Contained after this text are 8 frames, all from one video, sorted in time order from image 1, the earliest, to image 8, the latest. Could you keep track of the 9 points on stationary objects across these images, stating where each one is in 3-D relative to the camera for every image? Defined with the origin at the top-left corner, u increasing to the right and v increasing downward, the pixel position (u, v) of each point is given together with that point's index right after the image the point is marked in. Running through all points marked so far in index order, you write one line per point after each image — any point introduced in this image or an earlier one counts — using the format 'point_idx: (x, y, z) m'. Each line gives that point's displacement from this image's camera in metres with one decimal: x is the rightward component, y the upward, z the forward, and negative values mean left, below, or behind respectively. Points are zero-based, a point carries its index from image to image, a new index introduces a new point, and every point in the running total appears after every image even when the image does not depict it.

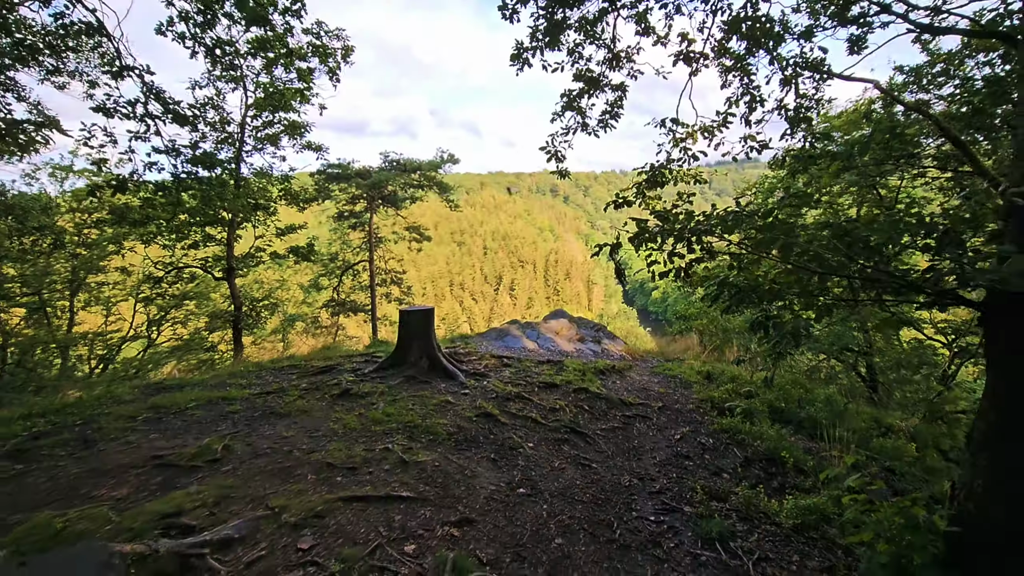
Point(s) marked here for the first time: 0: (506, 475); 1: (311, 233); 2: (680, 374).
0: (0.0, -1.3, +3.6) m
1: (-6.7, +1.8, +16.6) m
2: (+2.5, -1.3, +7.4) m
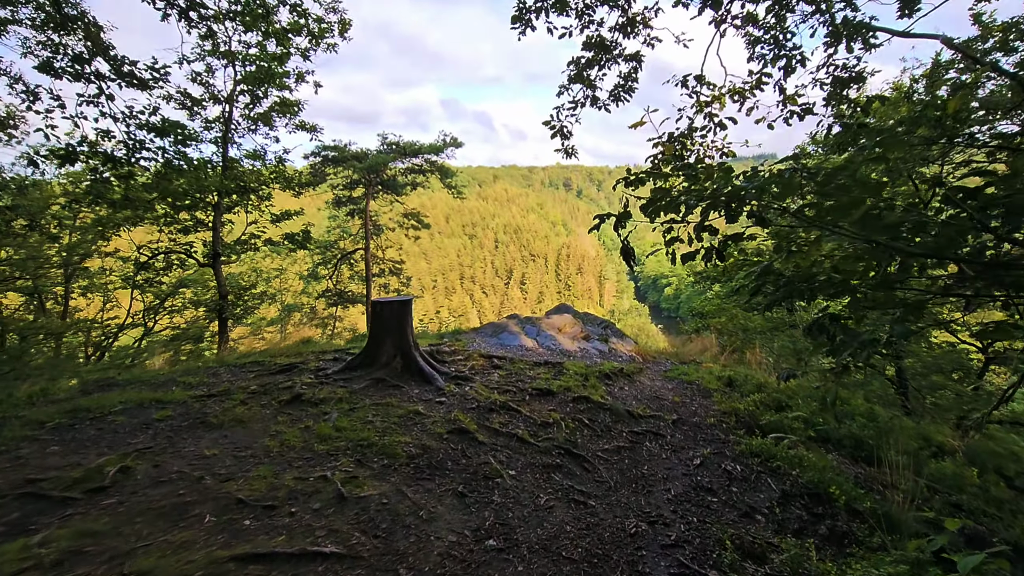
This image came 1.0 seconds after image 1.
0: (-0.2, -1.3, +2.7) m
1: (-6.5, +2.2, +15.9) m
2: (+2.4, -1.2, +6.5) m
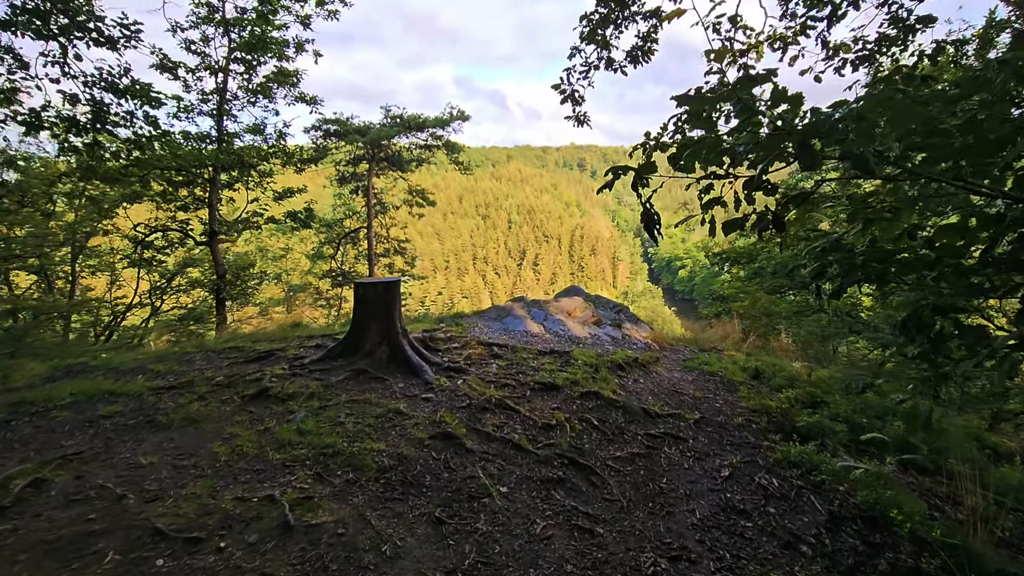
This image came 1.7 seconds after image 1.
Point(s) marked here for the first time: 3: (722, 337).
0: (-0.3, -1.2, +2.2) m
1: (-6.2, +2.8, +15.4) m
2: (+2.4, -1.0, +5.9) m
3: (+3.5, -0.8, +8.3) m
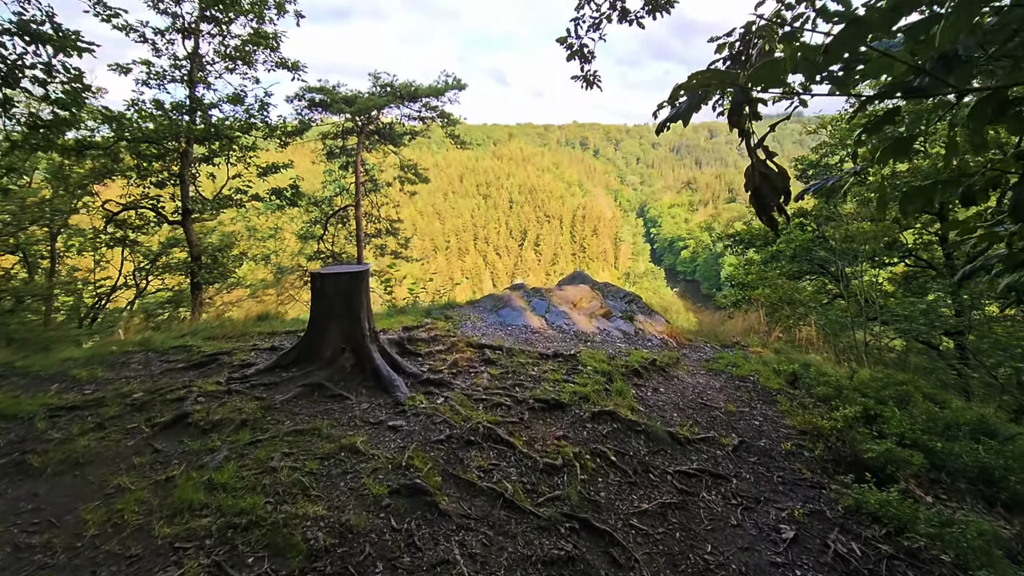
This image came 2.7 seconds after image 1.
0: (-0.3, -1.2, +1.4) m
1: (-6.2, +3.3, +14.4) m
2: (+2.4, -0.9, +5.1) m
3: (+3.4, -0.7, +7.4) m
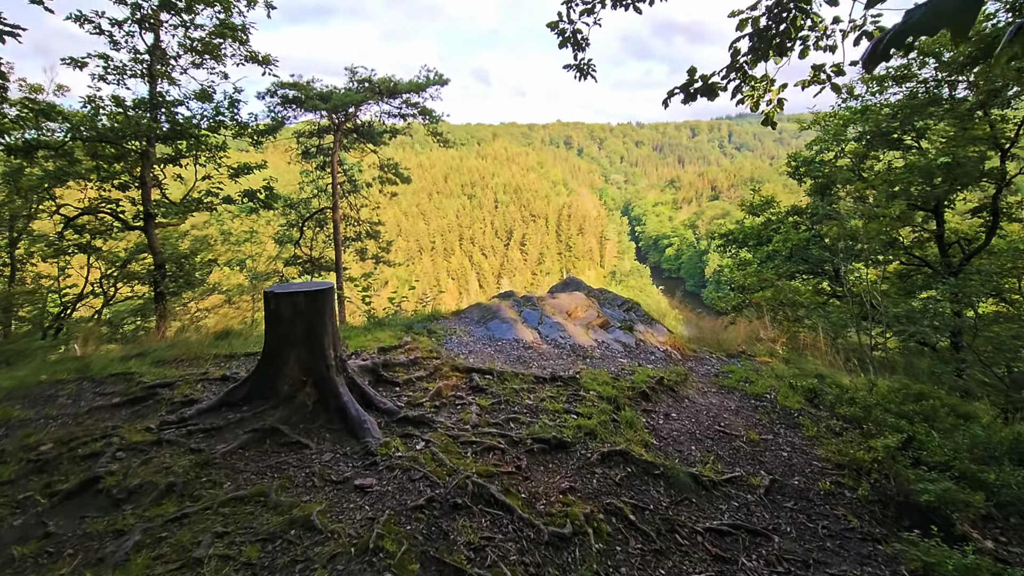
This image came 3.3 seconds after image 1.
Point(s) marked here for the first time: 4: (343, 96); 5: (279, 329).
0: (-0.3, -1.3, +0.8) m
1: (-6.6, +3.1, +13.7) m
2: (+2.3, -0.9, +4.6) m
3: (+3.3, -0.7, +7.0) m
4: (-3.8, +4.4, +11.4) m
5: (-1.4, -0.2, +2.9) m
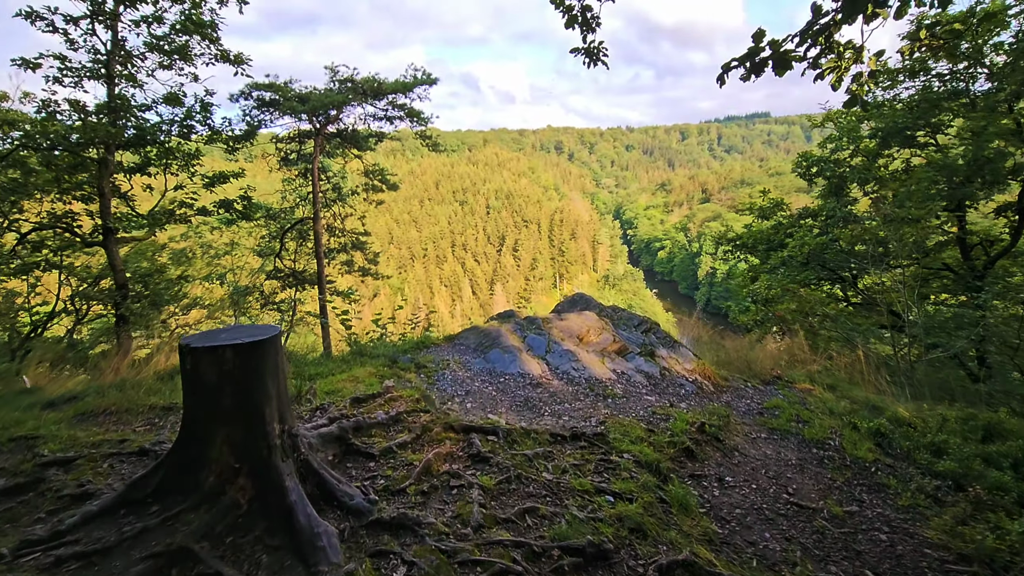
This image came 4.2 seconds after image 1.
0: (-0.2, -1.5, 0.0) m
1: (-6.7, +2.7, +12.8) m
2: (+2.4, -1.1, +3.8) m
3: (+3.3, -0.9, +6.2) m
4: (-4.0, +4.0, +10.6) m
5: (-1.3, -0.4, +2.1) m
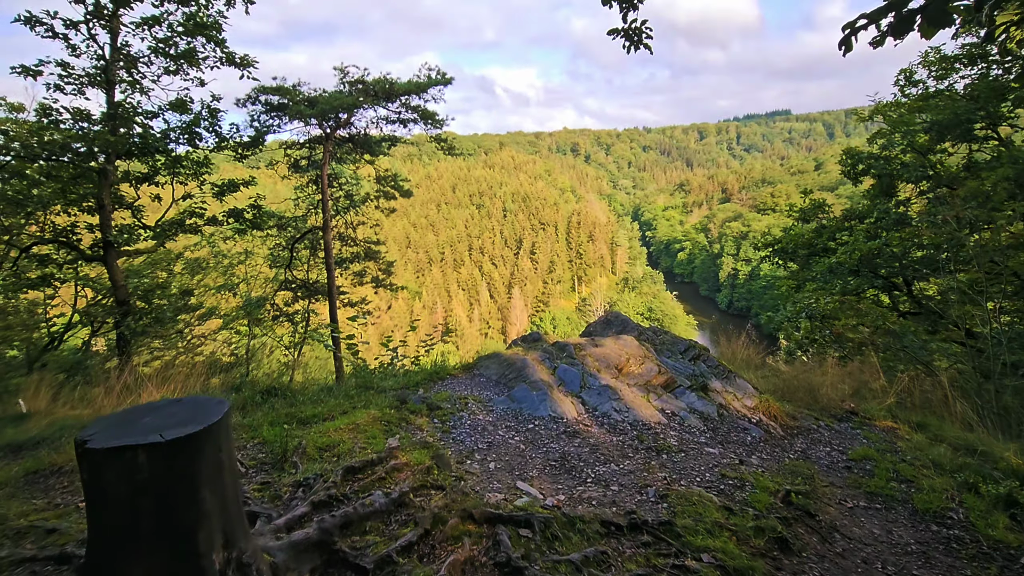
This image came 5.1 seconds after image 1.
0: (-0.1, -1.7, -0.7) m
1: (-6.2, +2.4, +12.3) m
2: (+2.6, -1.3, +3.0) m
3: (+3.6, -1.1, +5.4) m
4: (-3.6, +3.8, +10.0) m
5: (-1.2, -0.6, +1.4) m
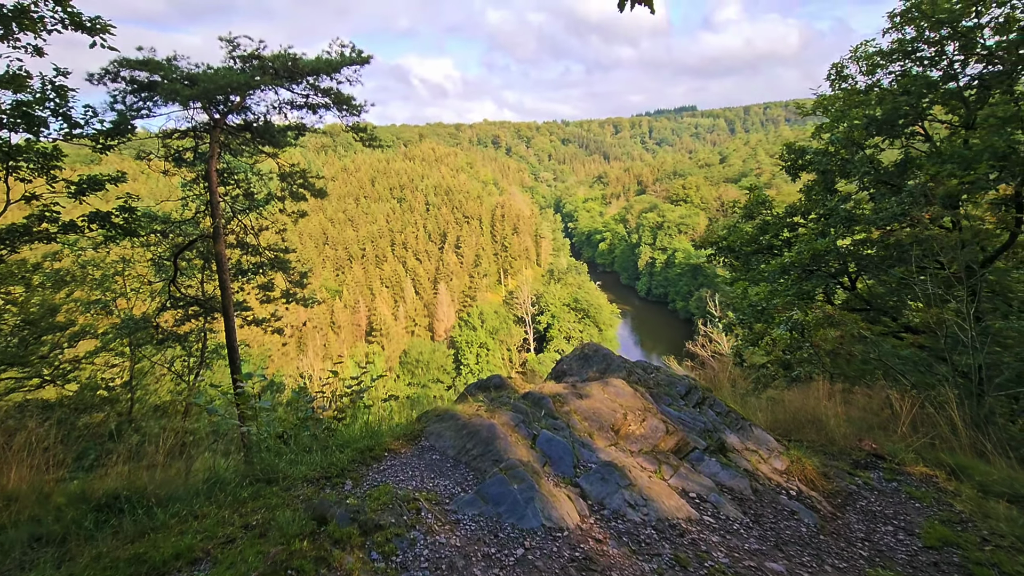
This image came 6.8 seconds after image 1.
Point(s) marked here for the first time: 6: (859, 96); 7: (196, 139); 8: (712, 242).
0: (+0.5, -2.0, -1.9) m
1: (-7.7, +2.0, +10.1) m
2: (+2.5, -1.5, +2.2) m
3: (+3.2, -1.2, +4.7) m
4: (-4.7, +3.4, +8.2) m
5: (-0.9, -1.0, +0.1) m
6: (+7.1, +3.9, +10.1) m
7: (-6.0, +2.8, +9.3) m
8: (+4.7, +1.1, +11.9) m
